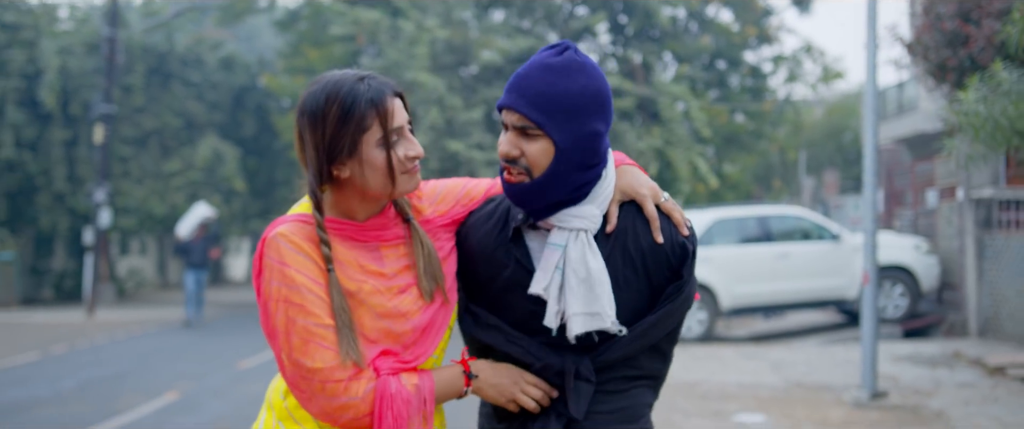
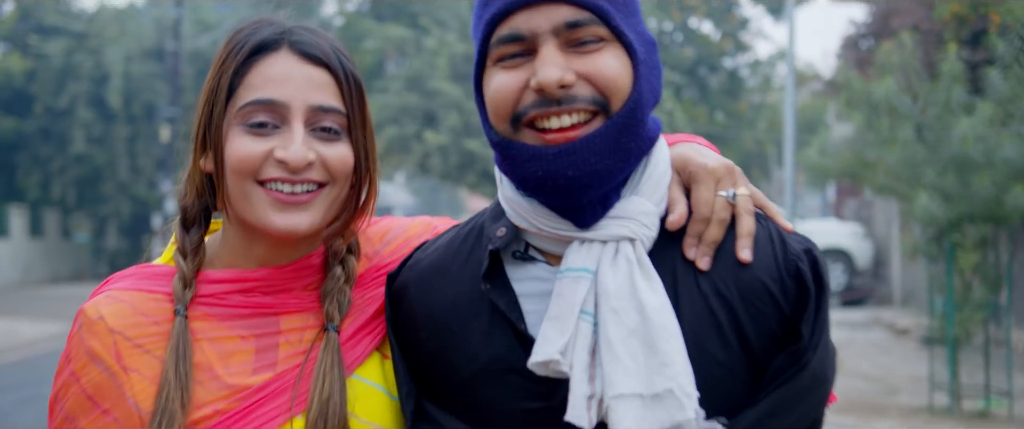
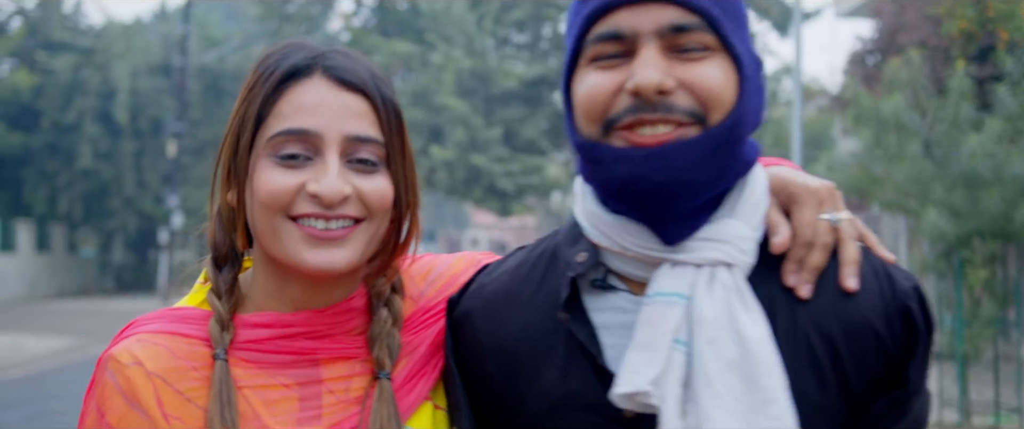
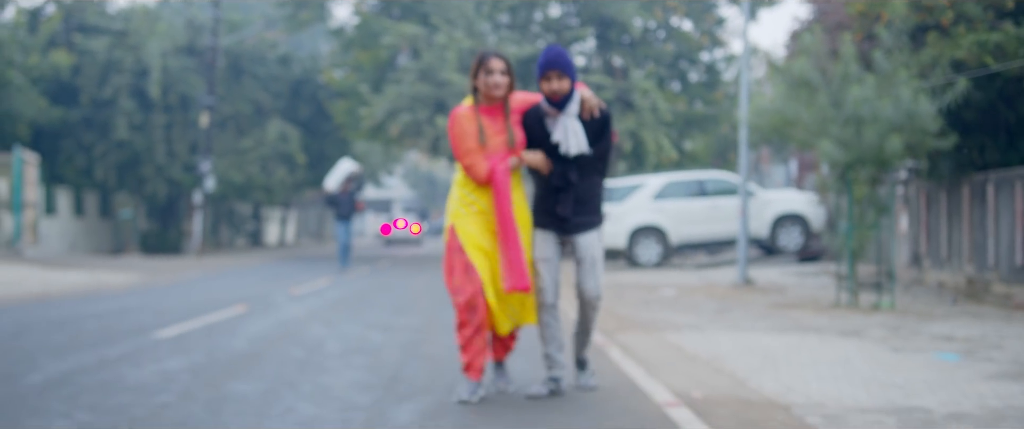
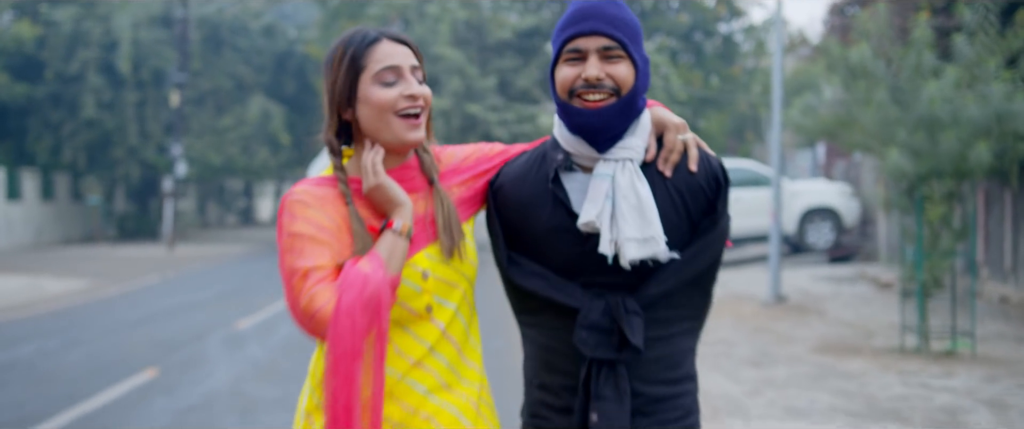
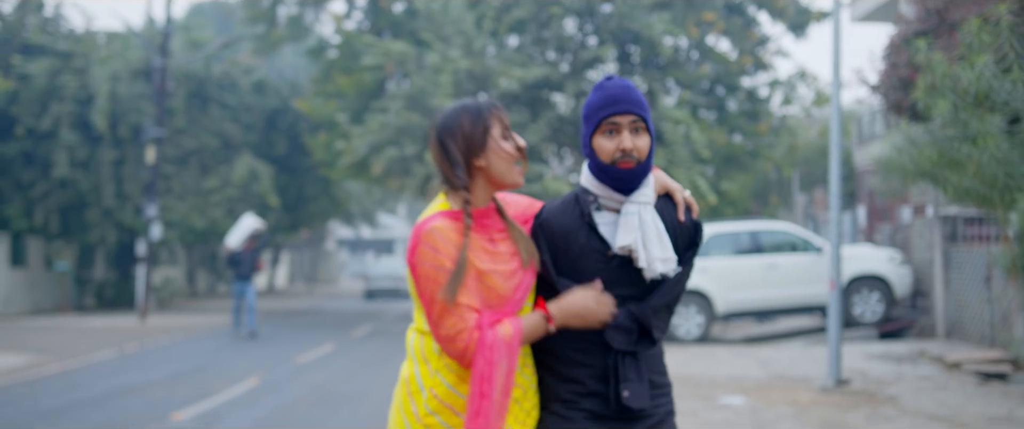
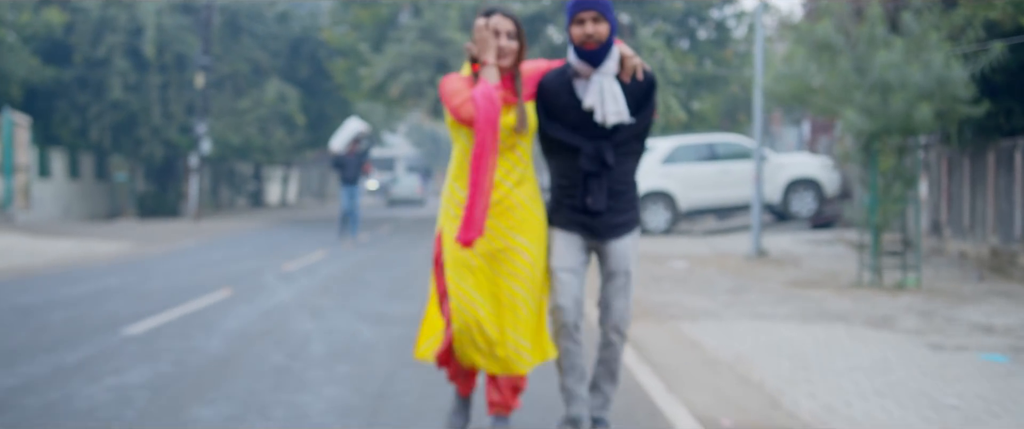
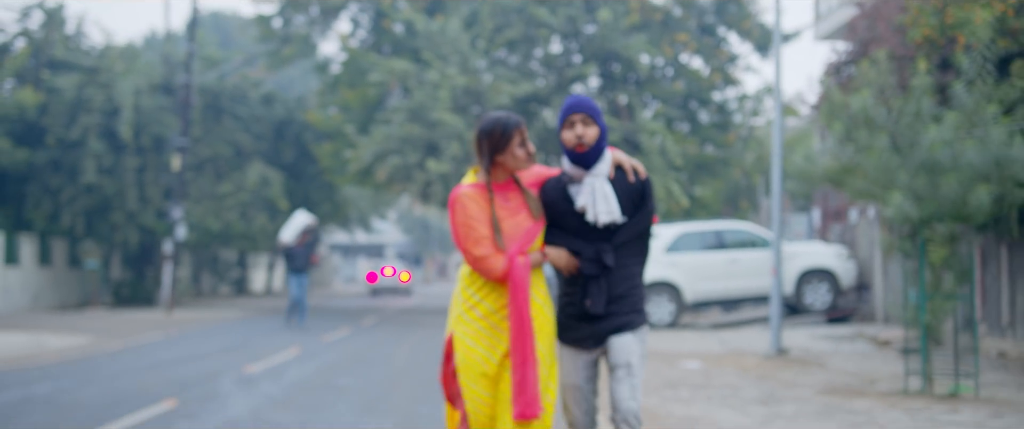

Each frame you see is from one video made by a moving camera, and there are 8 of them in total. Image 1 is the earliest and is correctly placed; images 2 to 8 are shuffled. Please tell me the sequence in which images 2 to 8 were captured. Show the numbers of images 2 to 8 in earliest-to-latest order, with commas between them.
6, 8, 4, 7, 5, 2, 3
